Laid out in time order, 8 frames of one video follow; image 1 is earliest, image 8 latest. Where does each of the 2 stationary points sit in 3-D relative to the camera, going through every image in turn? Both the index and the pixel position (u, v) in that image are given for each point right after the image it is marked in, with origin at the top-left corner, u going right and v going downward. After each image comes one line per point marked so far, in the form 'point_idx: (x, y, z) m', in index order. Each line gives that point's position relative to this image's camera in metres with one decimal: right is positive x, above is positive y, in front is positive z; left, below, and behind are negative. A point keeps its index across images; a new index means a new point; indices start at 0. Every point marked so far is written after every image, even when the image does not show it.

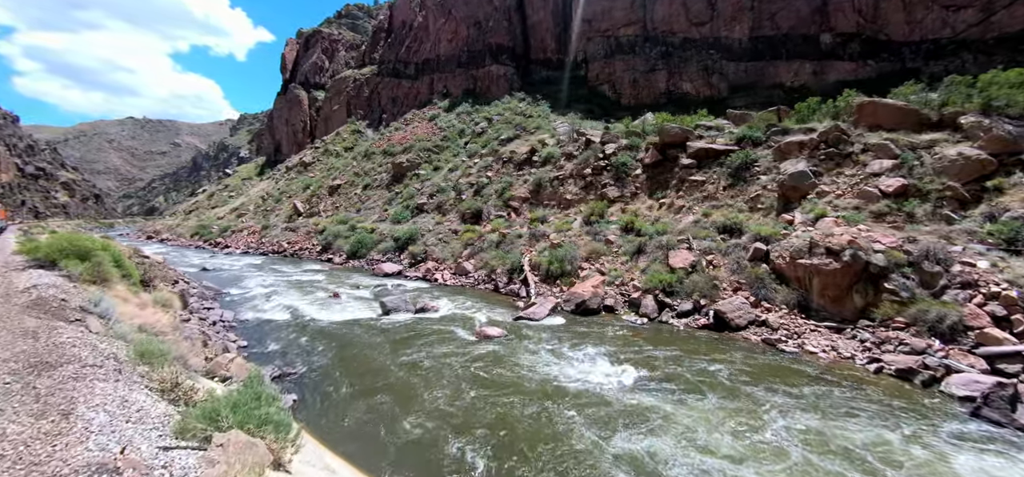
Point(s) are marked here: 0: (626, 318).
0: (+3.0, -2.0, +11.1) m
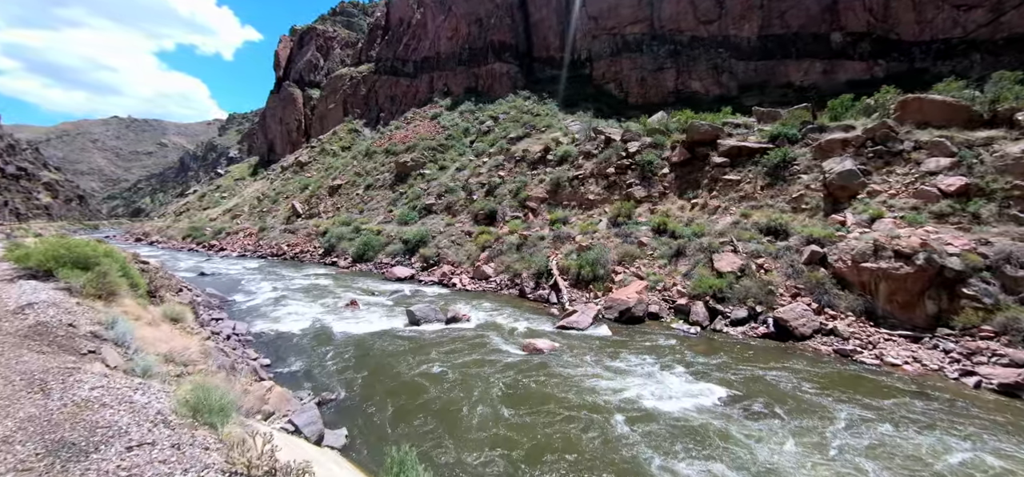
0: (+3.9, -2.0, +10.3) m
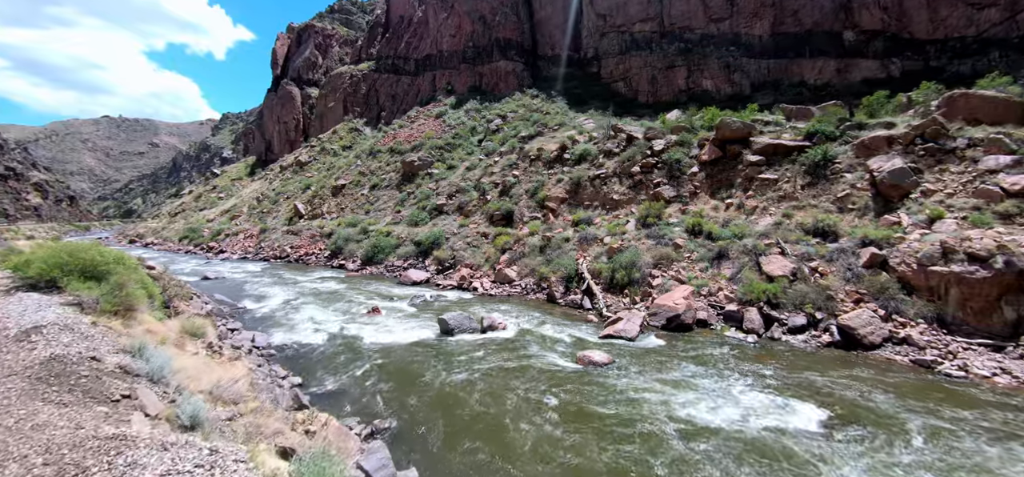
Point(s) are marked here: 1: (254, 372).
0: (+4.7, -2.1, +9.6) m
1: (-3.9, -2.1, +6.8) m
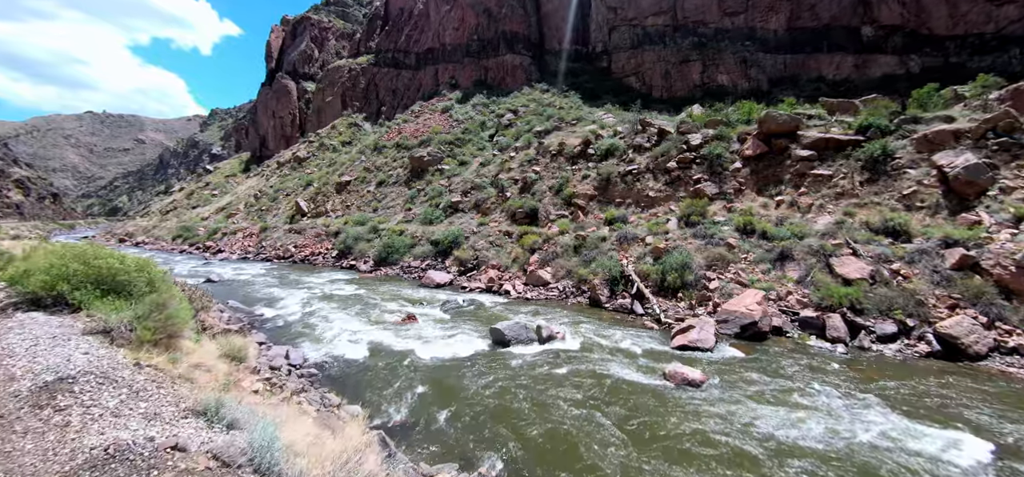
0: (+5.9, -2.1, +8.7) m
1: (-2.7, -2.1, +5.7) m
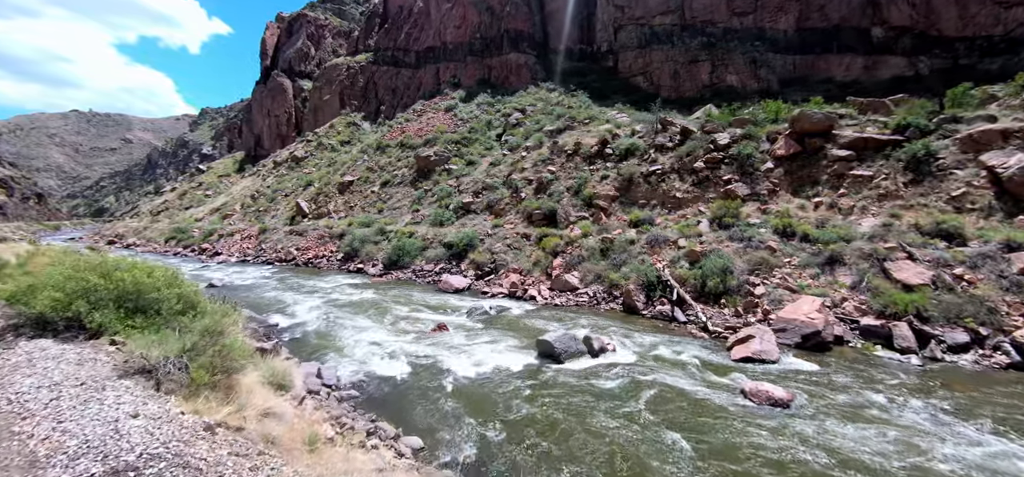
0: (+6.7, -2.1, +8.1) m
1: (-1.8, -2.2, +5.0) m
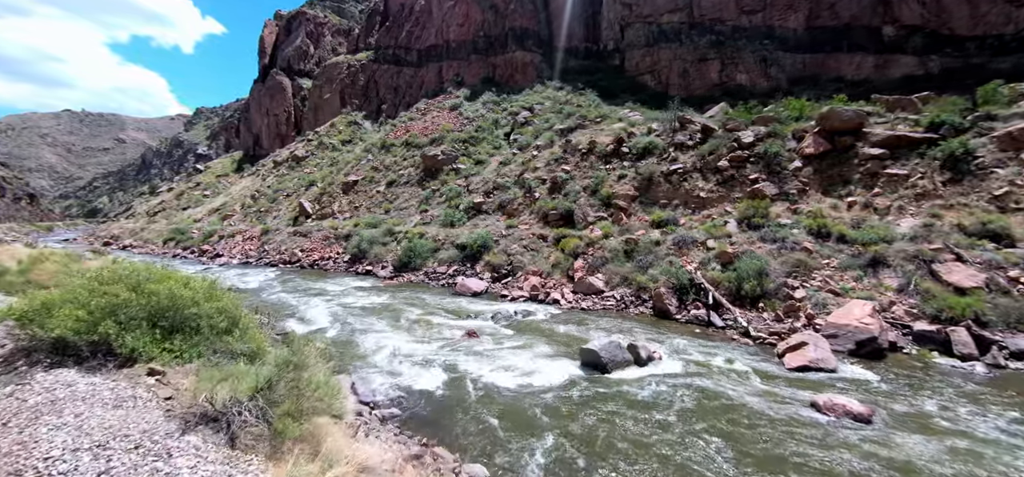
0: (+7.4, -2.1, +7.7) m
1: (-1.1, -2.2, +4.5) m
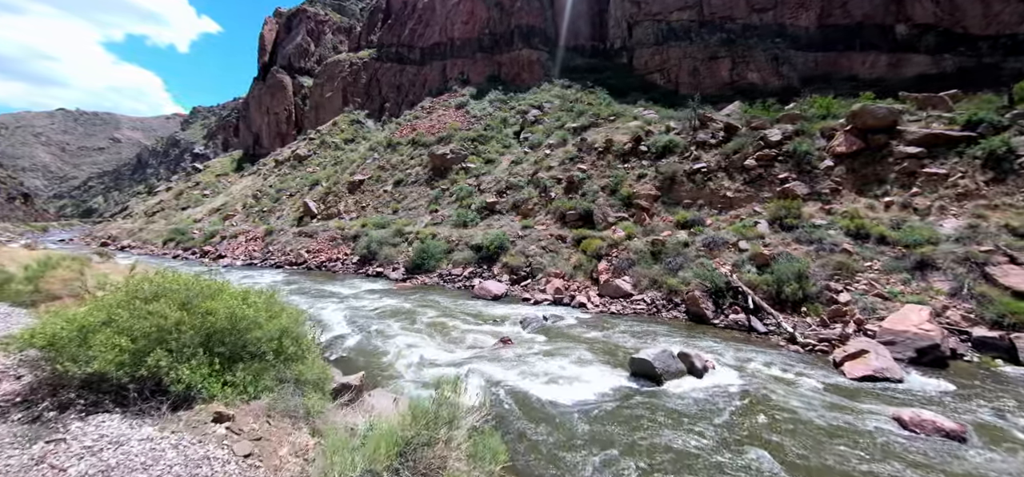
0: (+8.1, -2.2, +7.2) m
1: (-0.4, -2.2, +4.0) m
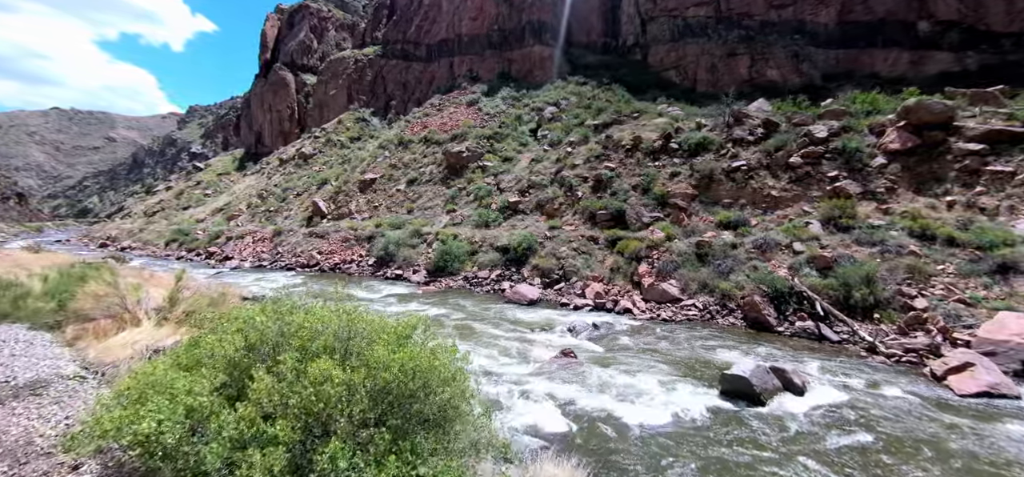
0: (+9.1, -2.2, +6.6) m
1: (+0.7, -2.2, +3.3) m
